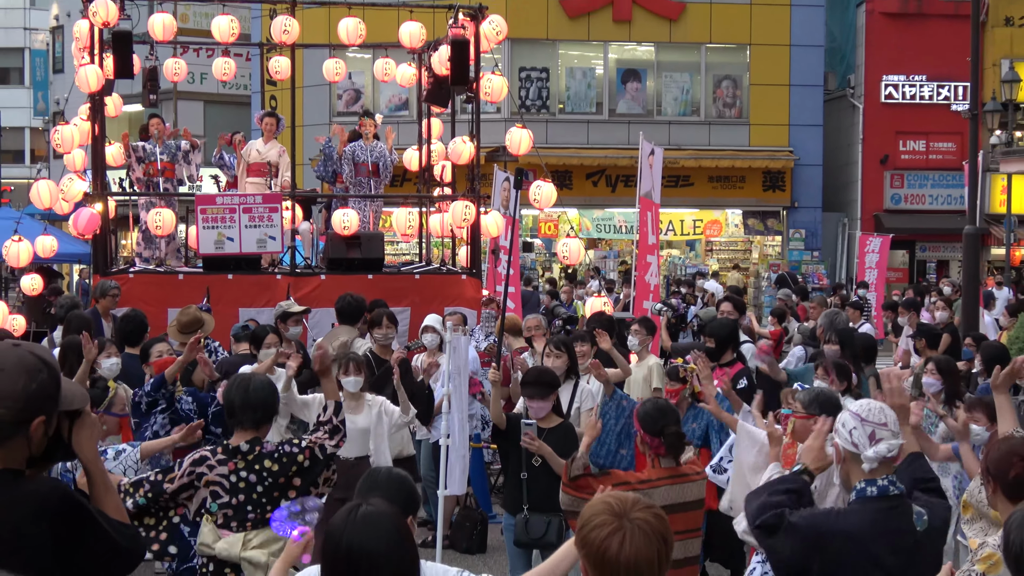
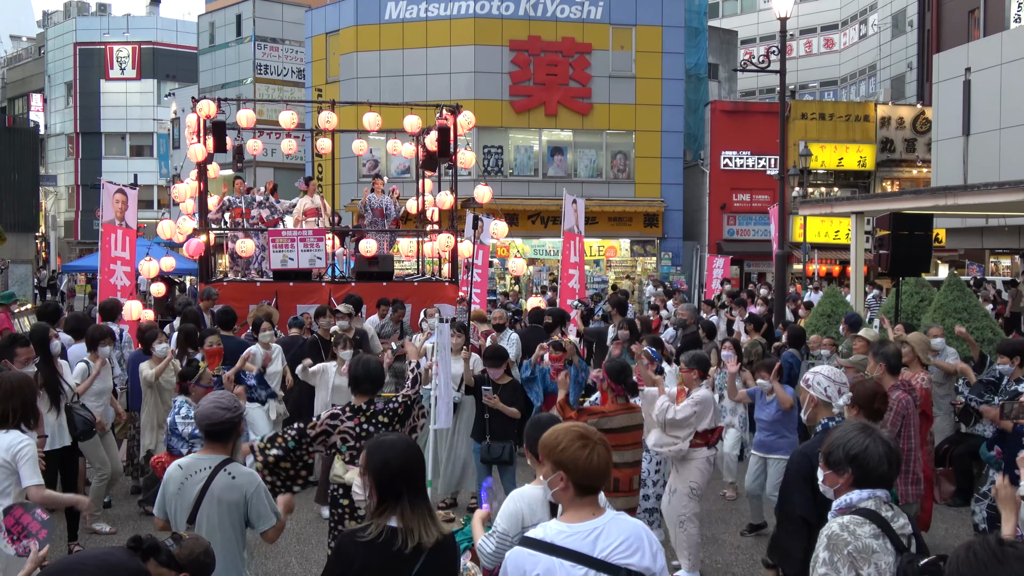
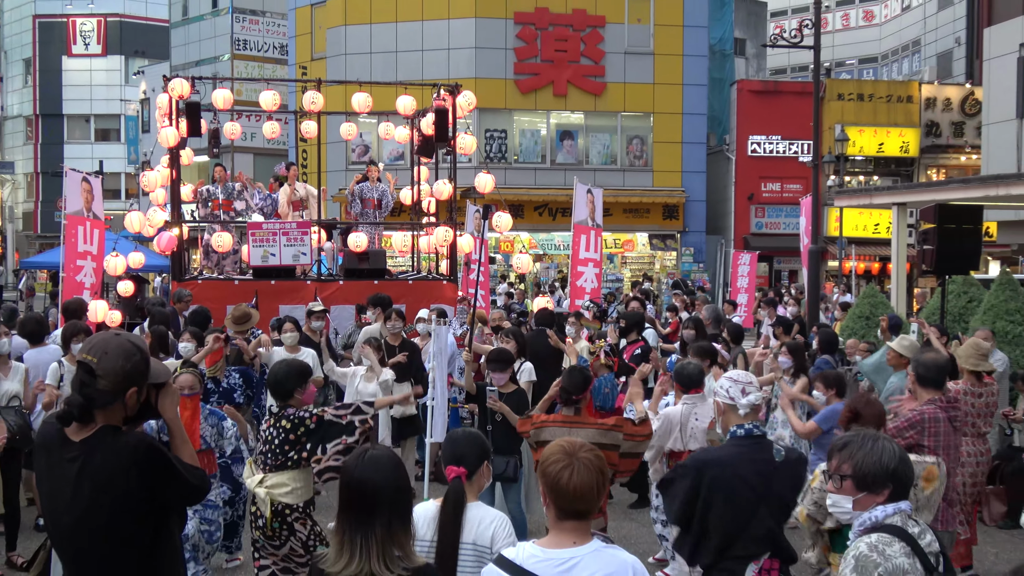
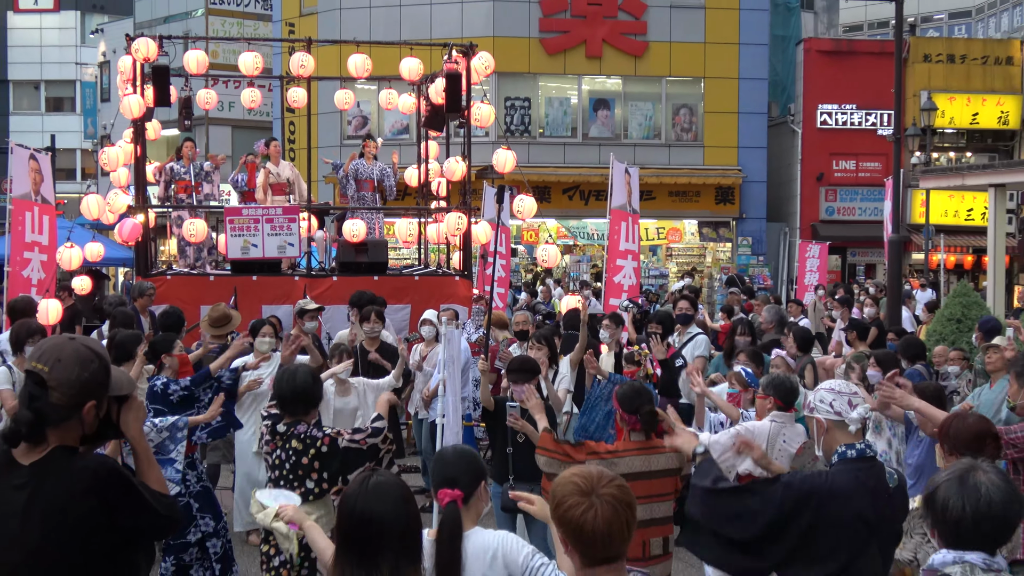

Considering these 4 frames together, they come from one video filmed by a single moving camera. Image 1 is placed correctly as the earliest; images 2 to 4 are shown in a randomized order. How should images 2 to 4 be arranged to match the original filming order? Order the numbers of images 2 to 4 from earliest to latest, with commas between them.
4, 3, 2
